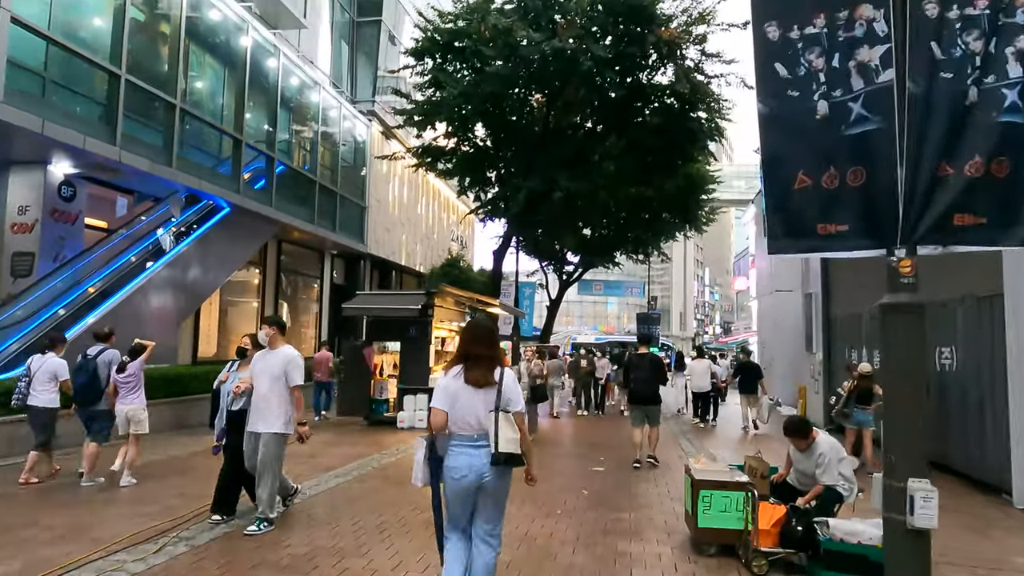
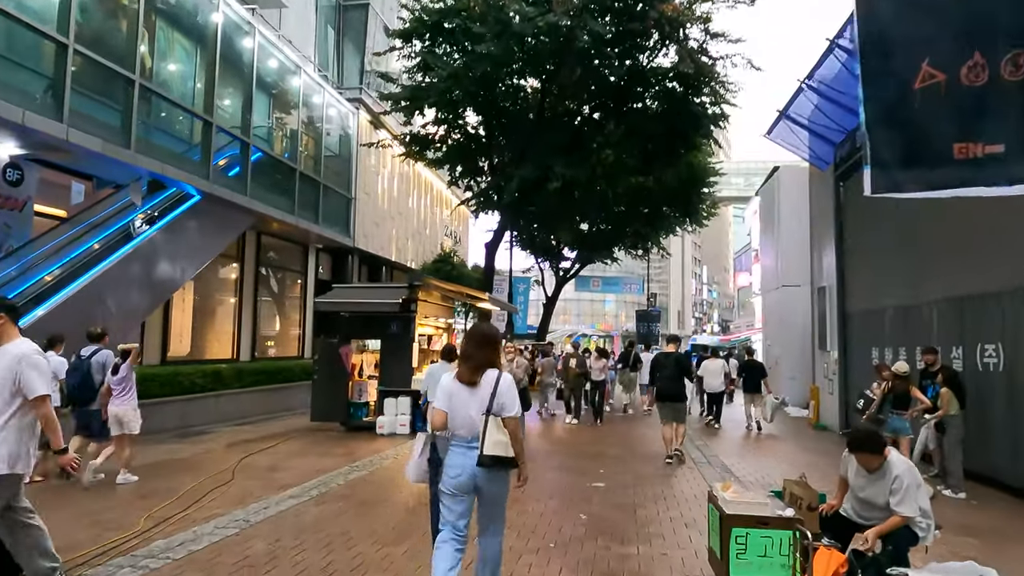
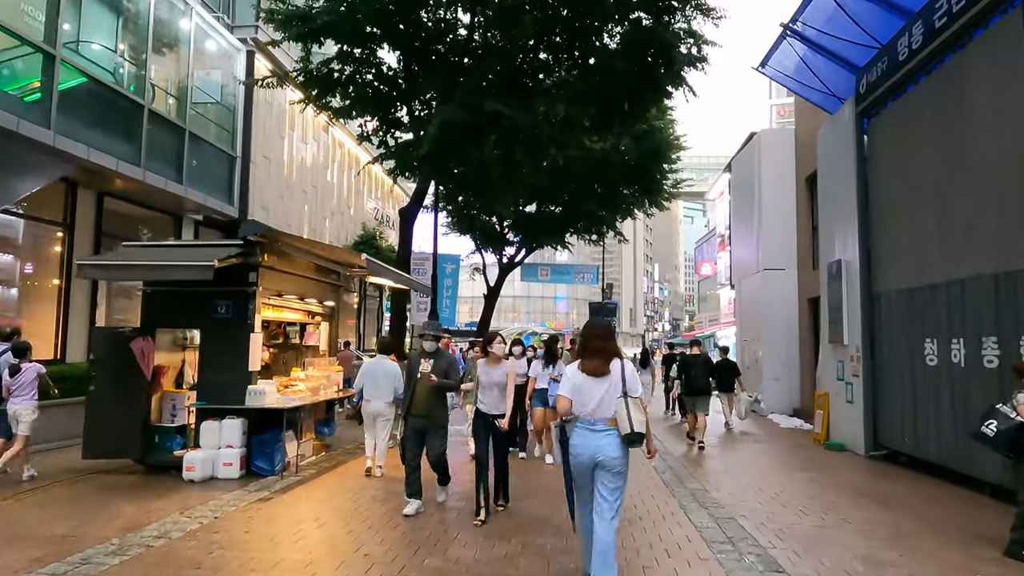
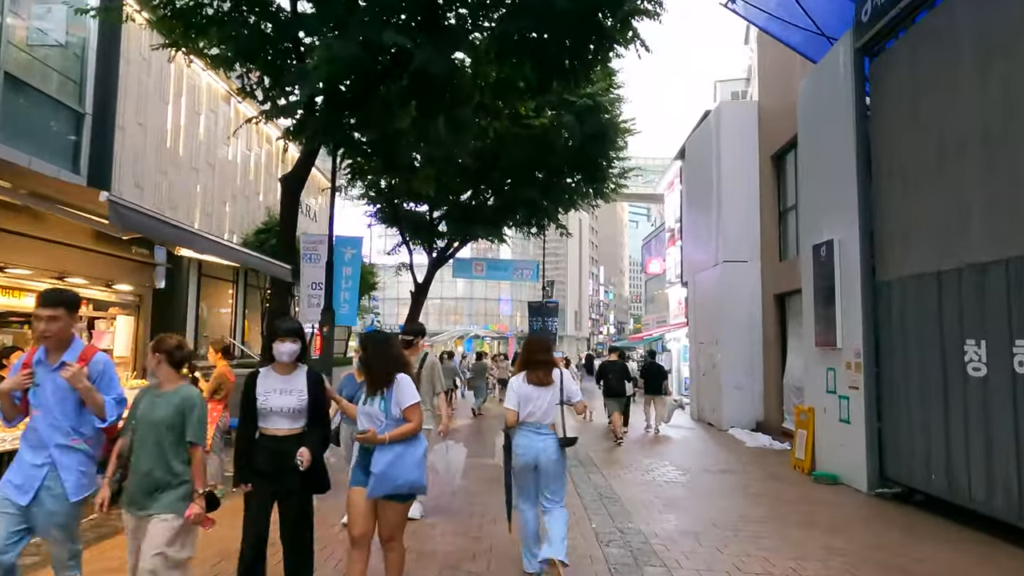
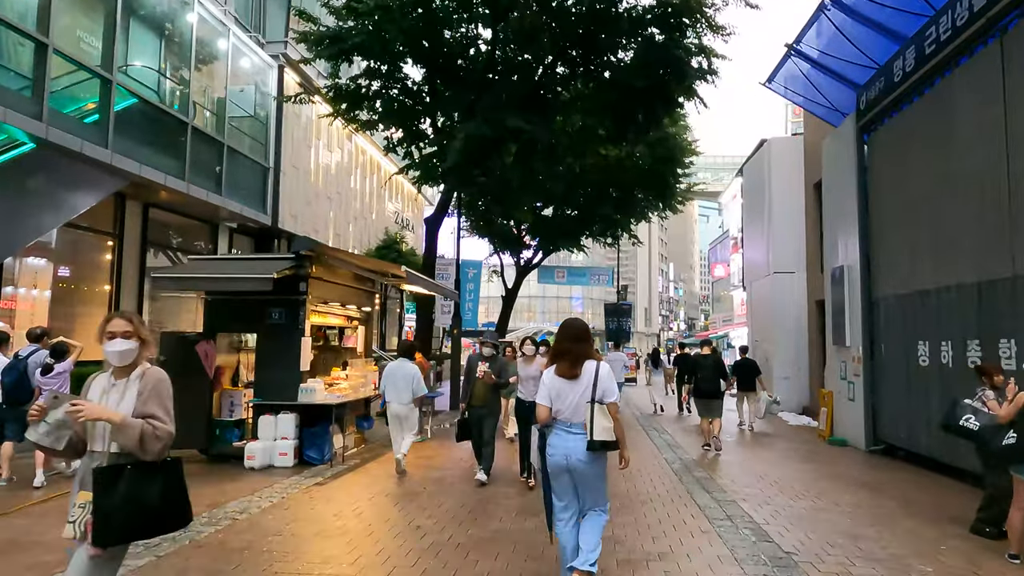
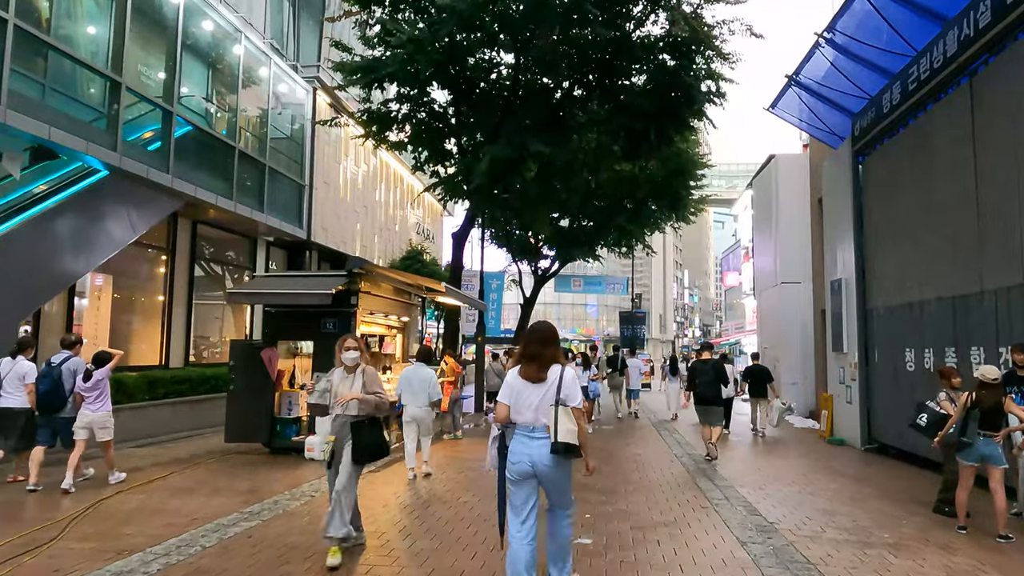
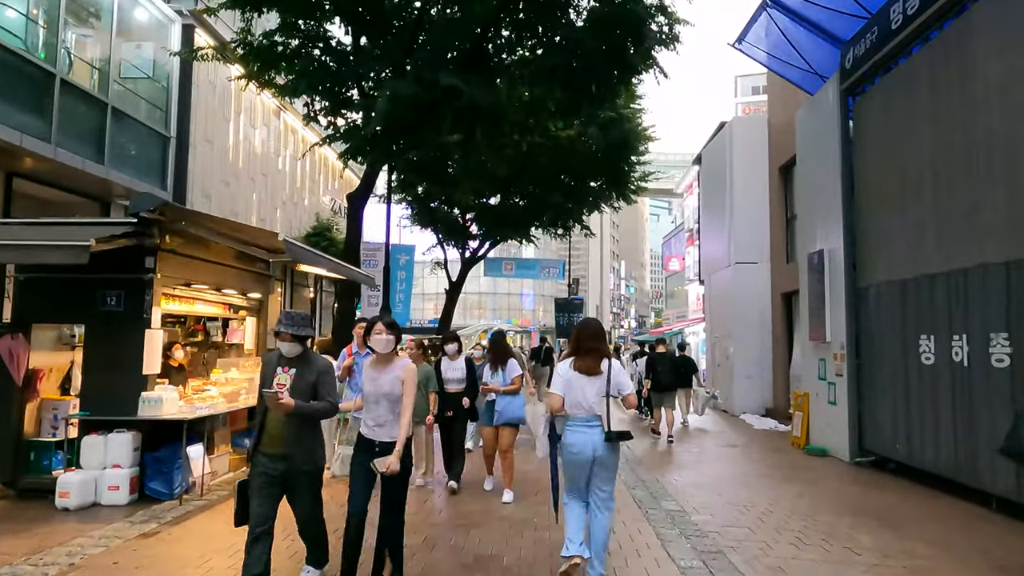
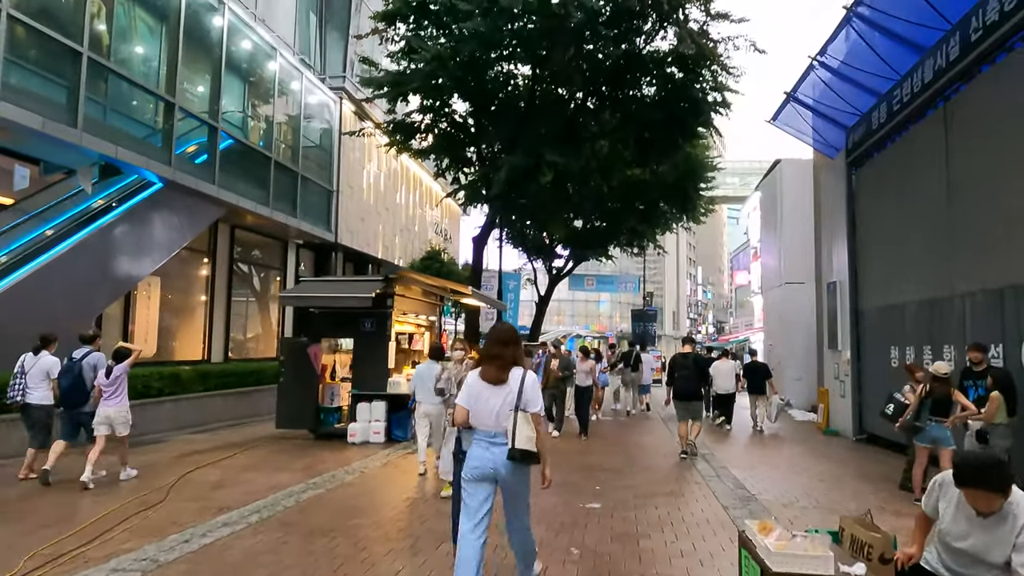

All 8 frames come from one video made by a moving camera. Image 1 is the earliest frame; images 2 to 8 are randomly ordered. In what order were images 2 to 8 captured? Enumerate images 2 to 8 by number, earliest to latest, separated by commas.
2, 8, 6, 5, 3, 7, 4
